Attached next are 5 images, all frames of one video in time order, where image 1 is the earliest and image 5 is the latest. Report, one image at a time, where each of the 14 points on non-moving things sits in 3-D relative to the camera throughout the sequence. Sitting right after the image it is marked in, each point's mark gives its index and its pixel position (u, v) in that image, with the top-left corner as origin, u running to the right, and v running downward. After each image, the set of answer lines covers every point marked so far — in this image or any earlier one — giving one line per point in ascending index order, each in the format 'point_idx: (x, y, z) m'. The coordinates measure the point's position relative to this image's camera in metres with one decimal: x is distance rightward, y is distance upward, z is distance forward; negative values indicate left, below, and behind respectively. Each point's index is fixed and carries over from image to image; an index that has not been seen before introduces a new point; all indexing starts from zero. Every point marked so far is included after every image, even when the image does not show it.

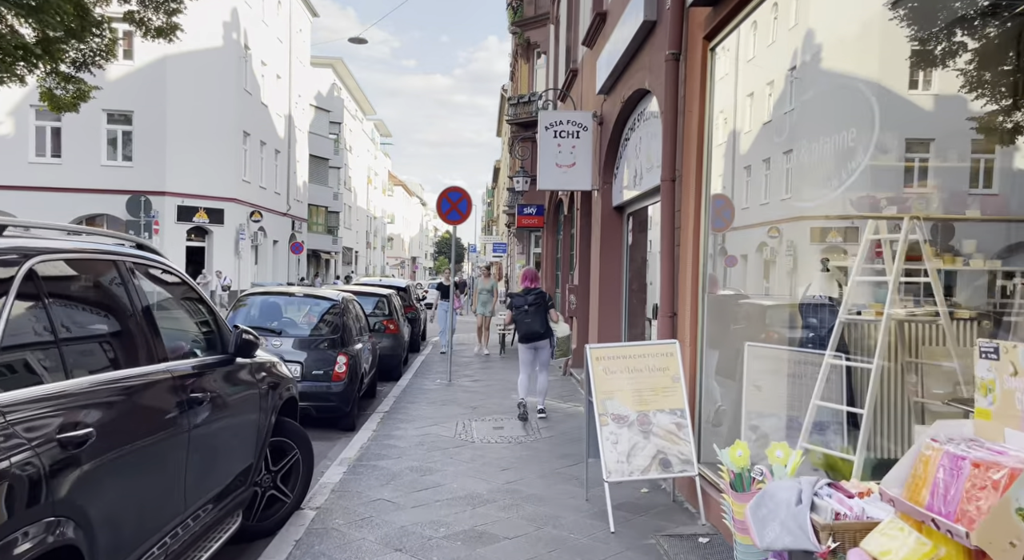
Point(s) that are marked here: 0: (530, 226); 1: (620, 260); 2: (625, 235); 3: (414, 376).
0: (+0.4, +1.3, +19.4) m
1: (+1.4, +0.3, +10.6) m
2: (+1.4, +0.6, +10.5) m
3: (-1.5, -1.5, +13.2) m
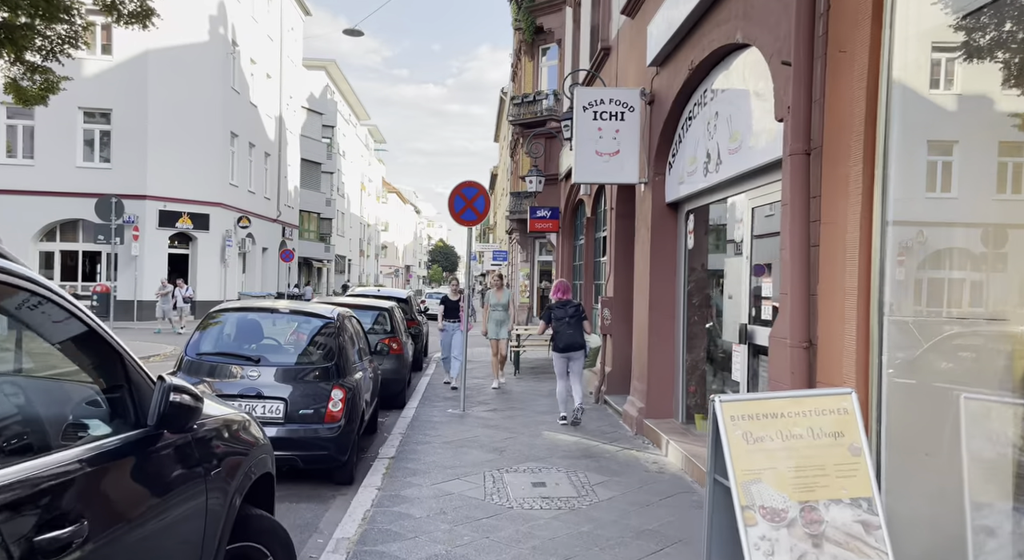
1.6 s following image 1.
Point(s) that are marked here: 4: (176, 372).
0: (+0.7, +1.0, +17.6) m
1: (+1.7, +0.1, +8.8) m
2: (+1.7, +0.4, +8.6) m
3: (-1.2, -1.6, +11.3) m
4: (-2.7, -0.8, +6.8) m
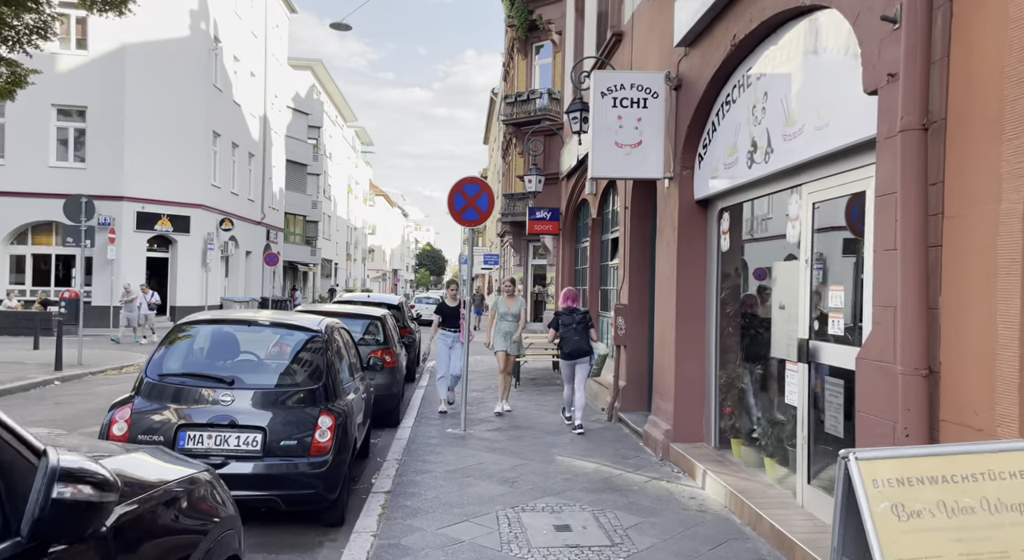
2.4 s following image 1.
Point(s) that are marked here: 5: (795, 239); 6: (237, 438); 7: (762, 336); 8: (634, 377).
0: (+0.6, +0.9, +16.6) m
1: (+1.8, +0.1, +7.8) m
2: (+1.8, +0.4, +7.7) m
3: (-1.2, -1.7, +10.3) m
4: (-2.6, -0.8, +5.8) m
5: (+1.9, +0.3, +5.9) m
6: (-1.8, -1.0, +5.6) m
7: (+2.0, -0.4, +6.8) m
8: (+1.4, -1.1, +9.9) m
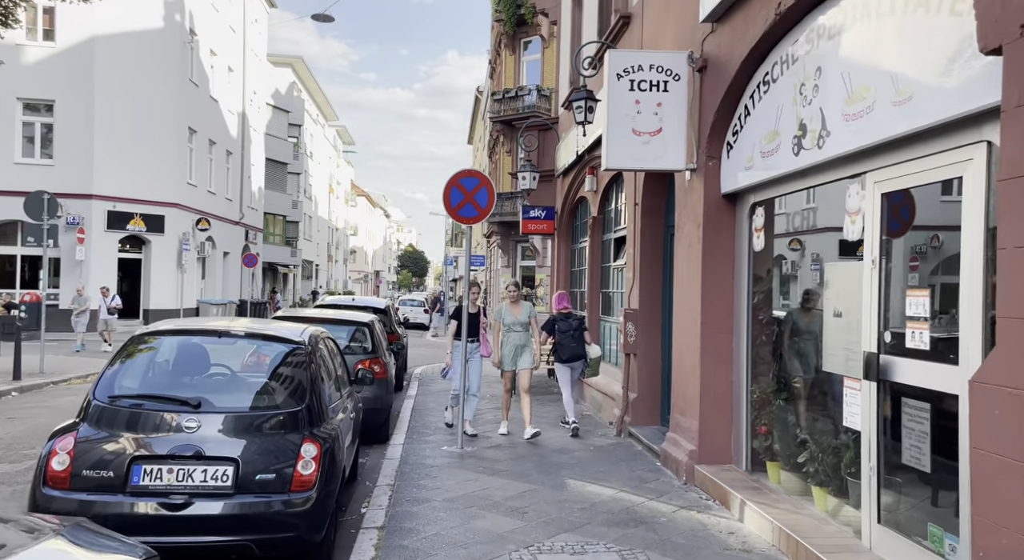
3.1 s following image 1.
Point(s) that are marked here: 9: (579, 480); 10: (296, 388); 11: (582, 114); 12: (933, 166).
0: (+0.5, +0.9, +15.8) m
1: (+1.8, 0.0, +7.0) m
2: (+1.9, +0.3, +6.9) m
3: (-1.2, -1.7, +9.5) m
4: (-2.5, -0.8, +4.9) m
5: (+2.0, +0.3, +5.1) m
6: (-1.7, -1.1, +4.7) m
7: (+2.1, -0.5, +6.0) m
8: (+1.4, -1.2, +9.1) m
9: (+0.6, -1.7, +7.1) m
10: (-1.4, -0.7, +5.3) m
11: (+0.8, +1.9, +10.0) m
12: (+2.1, +0.6, +4.1) m
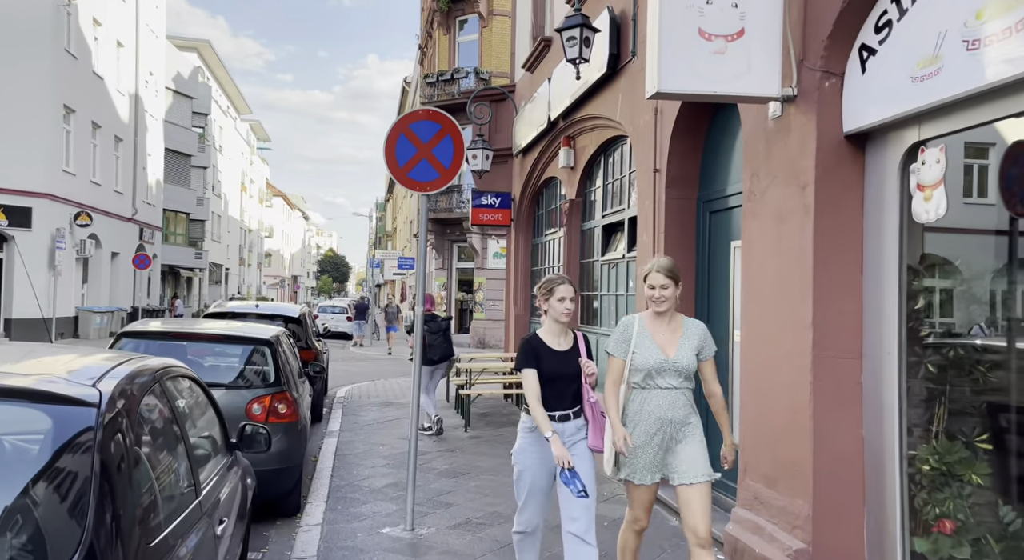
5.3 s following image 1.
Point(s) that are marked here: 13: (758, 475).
0: (-0.4, +0.9, +12.9) m
1: (+1.8, +0.1, +4.3) m
2: (+1.9, +0.4, +4.2) m
3: (-1.4, -1.7, +6.5) m
4: (-2.3, -0.8, +1.8) m
5: (+2.2, +0.3, +2.4) m
6: (-1.5, -1.0, +1.7) m
7: (+2.1, -0.4, +3.3) m
8: (+1.2, -1.1, +6.4) m
9: (+0.5, -1.6, +4.3) m
10: (-1.2, -0.6, +2.4) m
11: (+0.5, +2.0, +7.2) m
12: (+2.3, +0.6, +1.5) m
13: (+1.4, -1.1, +4.8) m
